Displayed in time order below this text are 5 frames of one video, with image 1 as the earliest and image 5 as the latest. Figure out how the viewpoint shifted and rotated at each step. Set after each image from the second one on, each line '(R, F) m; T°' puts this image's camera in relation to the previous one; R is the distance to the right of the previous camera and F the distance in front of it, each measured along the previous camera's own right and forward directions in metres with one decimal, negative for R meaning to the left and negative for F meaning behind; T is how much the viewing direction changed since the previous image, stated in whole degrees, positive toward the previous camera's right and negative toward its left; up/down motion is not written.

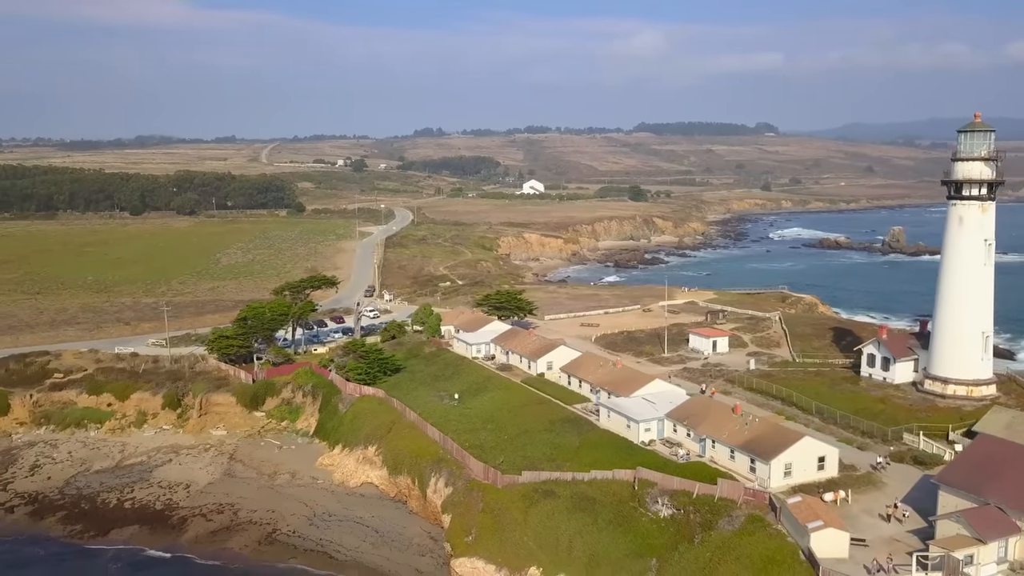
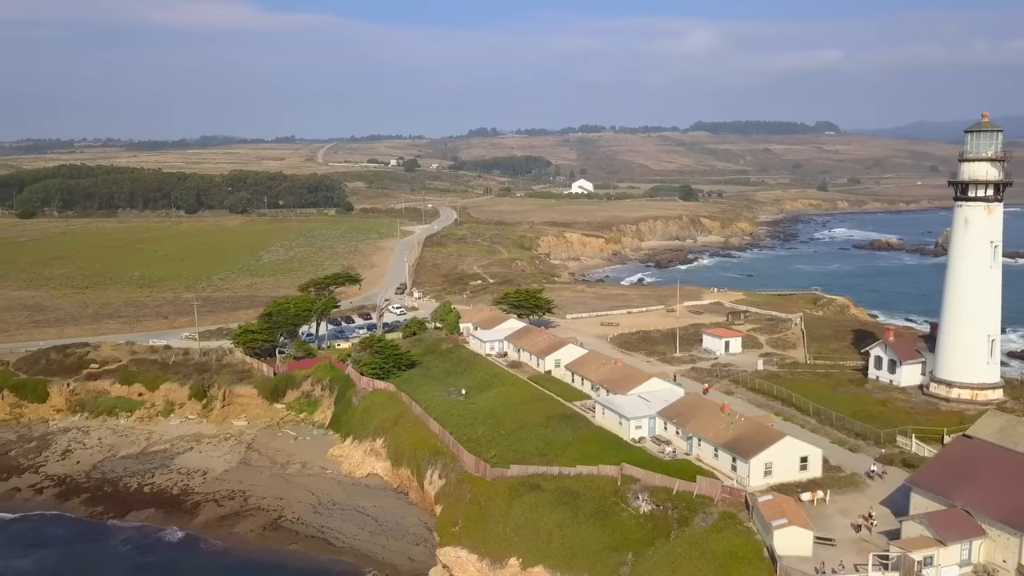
(+2.3, -0.6) m; -4°
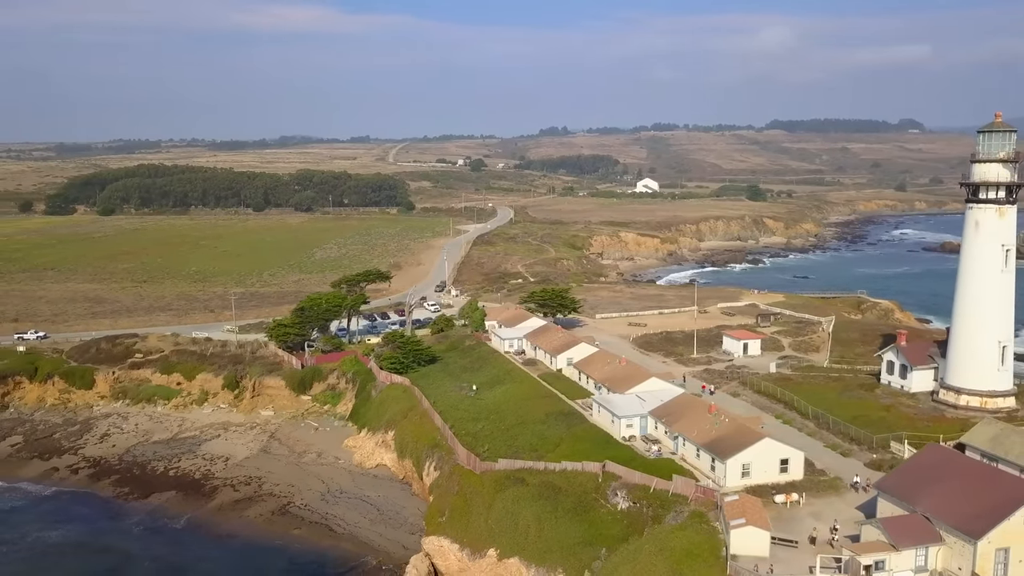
(+3.0, -0.6) m; -5°
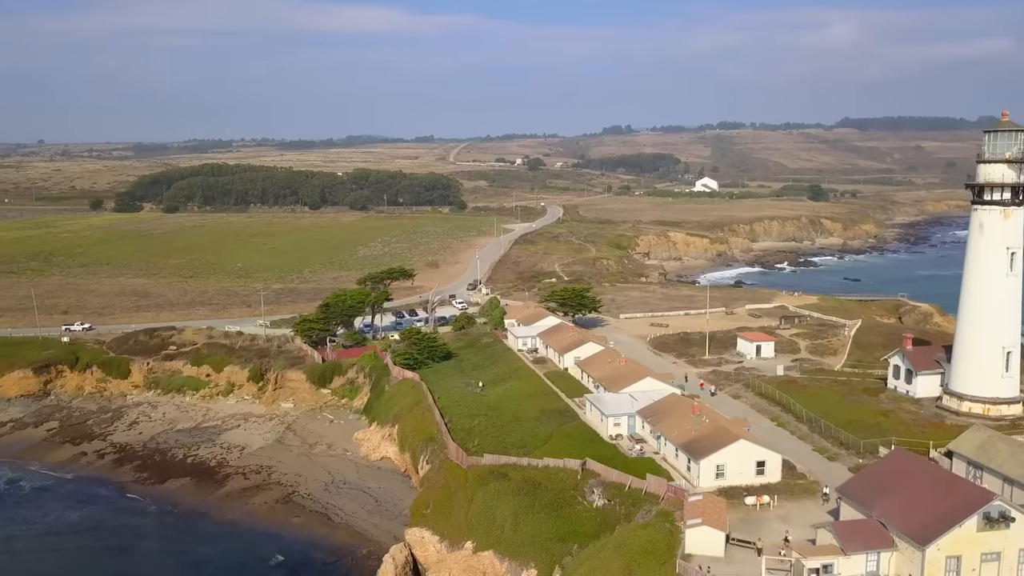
(+2.8, -0.4) m; -4°
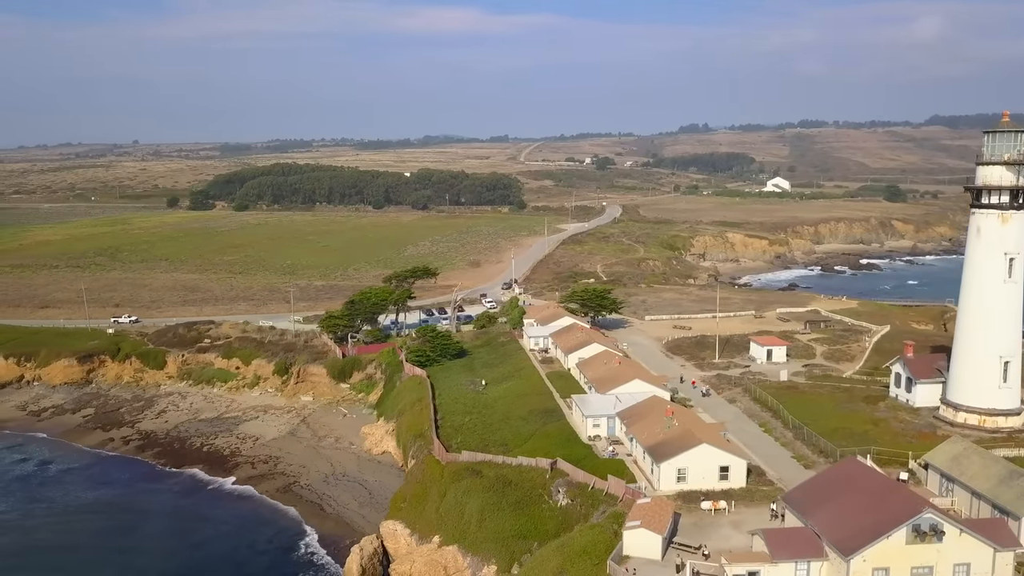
(+3.6, -0.3) m; -5°
